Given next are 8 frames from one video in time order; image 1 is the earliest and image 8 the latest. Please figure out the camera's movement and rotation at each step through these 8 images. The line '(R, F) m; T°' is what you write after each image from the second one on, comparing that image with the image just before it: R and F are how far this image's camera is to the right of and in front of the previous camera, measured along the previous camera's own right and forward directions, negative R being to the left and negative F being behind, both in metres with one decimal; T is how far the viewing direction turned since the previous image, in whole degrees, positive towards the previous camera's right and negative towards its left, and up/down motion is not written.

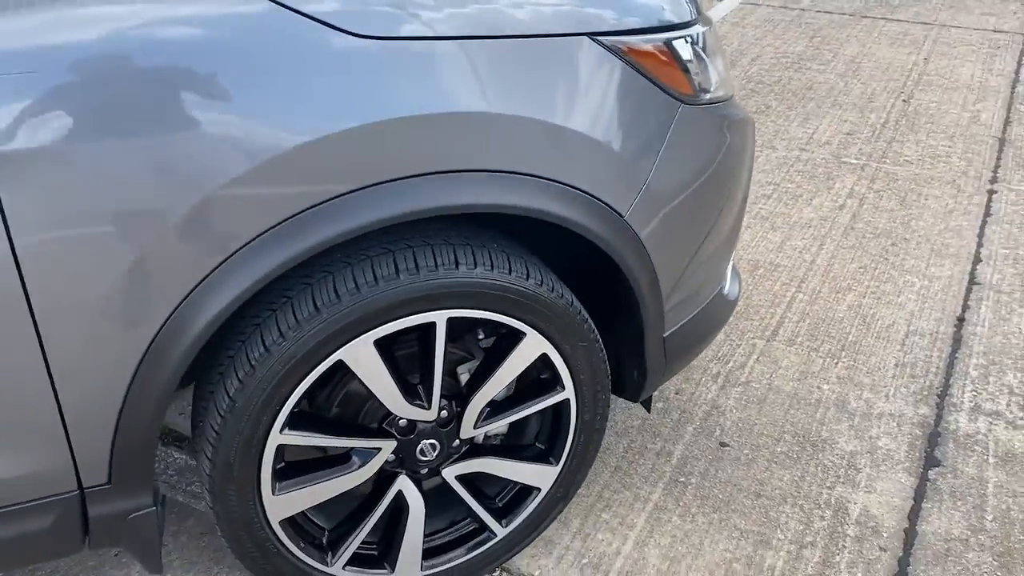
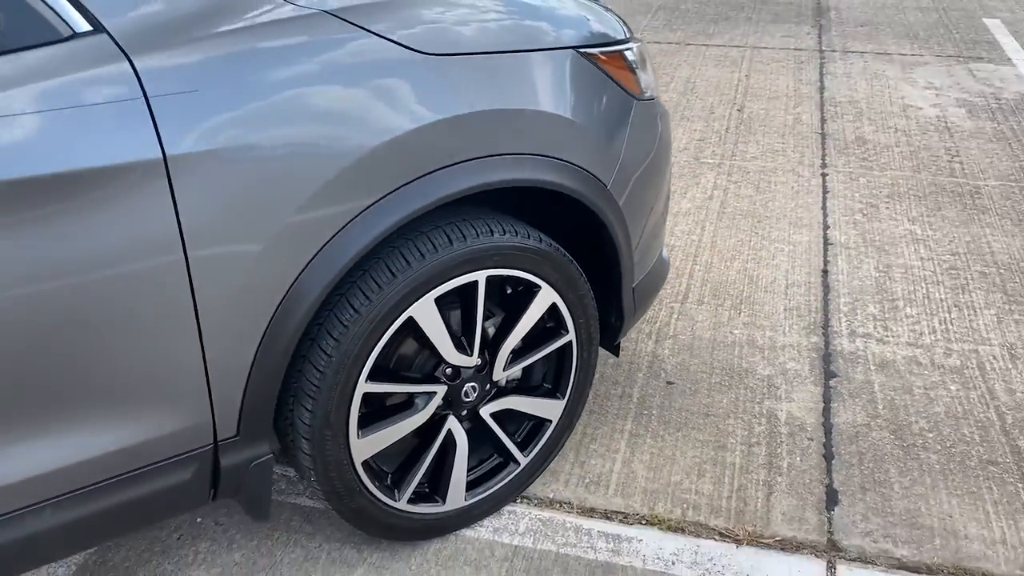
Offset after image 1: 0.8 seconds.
(-0.4, -0.4) m; +11°
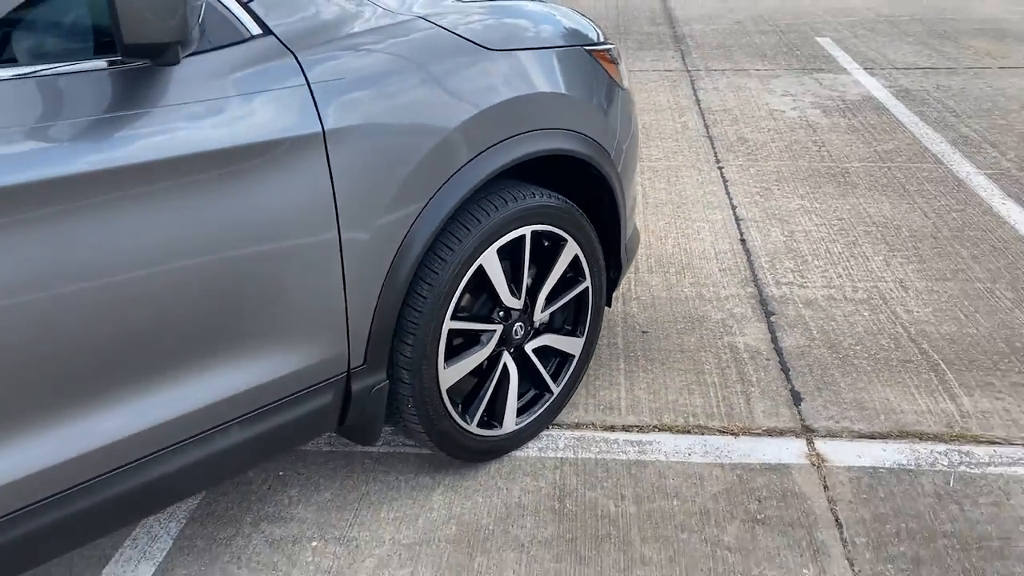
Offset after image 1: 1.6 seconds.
(-0.5, -0.4) m; +9°
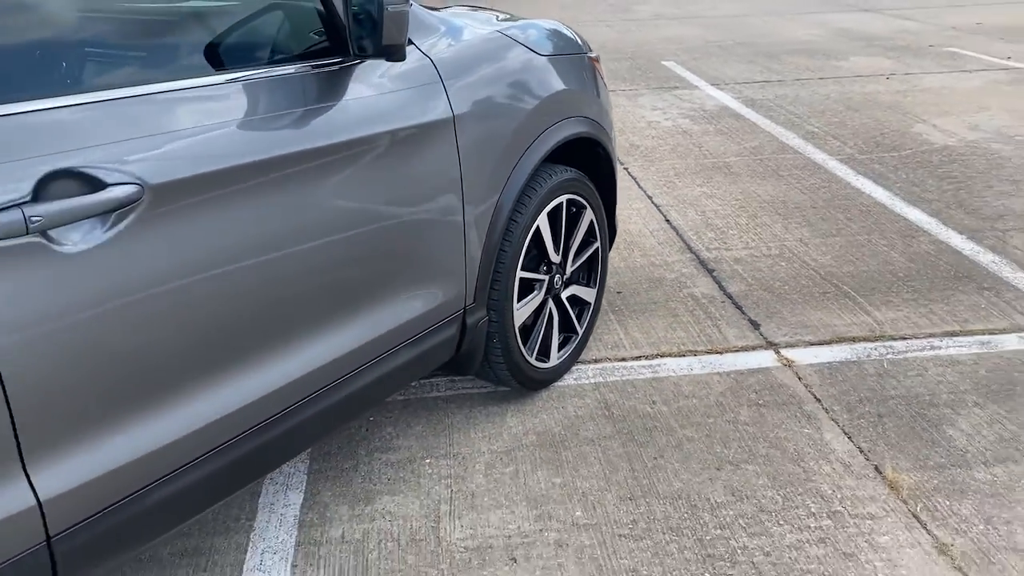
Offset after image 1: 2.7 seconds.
(-0.8, -0.5) m; +11°
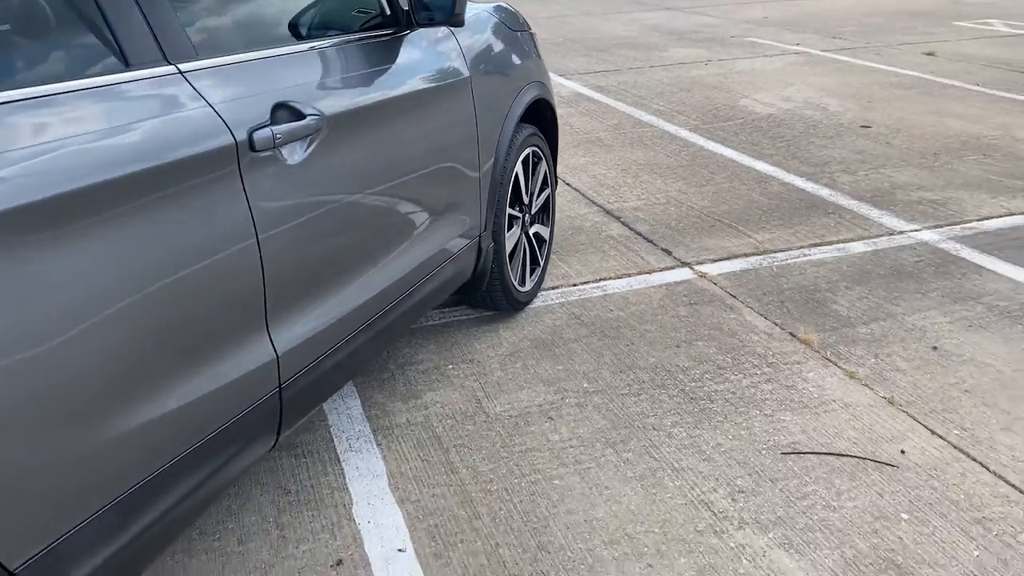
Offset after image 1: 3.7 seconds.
(-0.7, -0.6) m; +12°
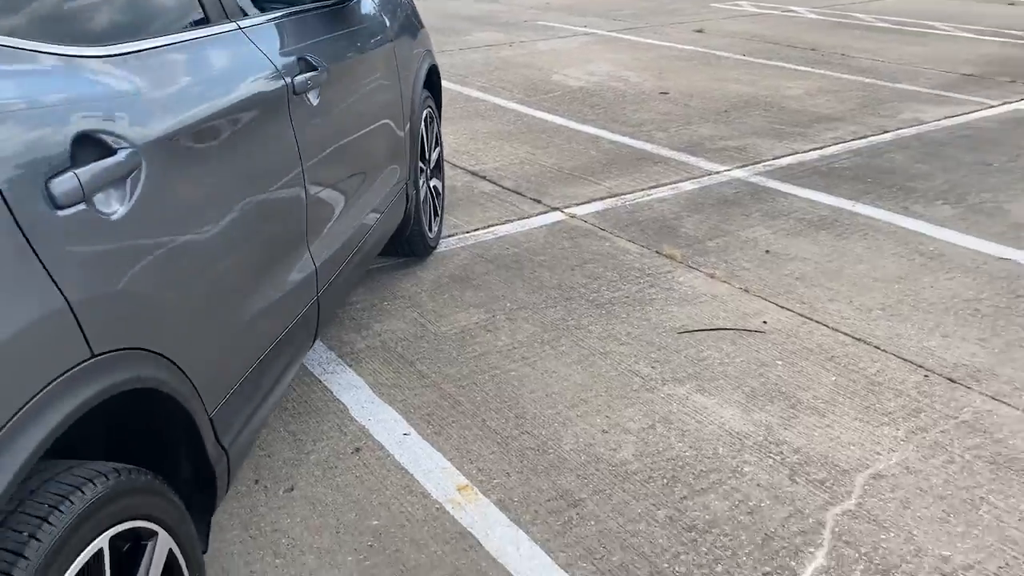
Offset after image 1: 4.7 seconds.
(-0.6, -0.5) m; +13°
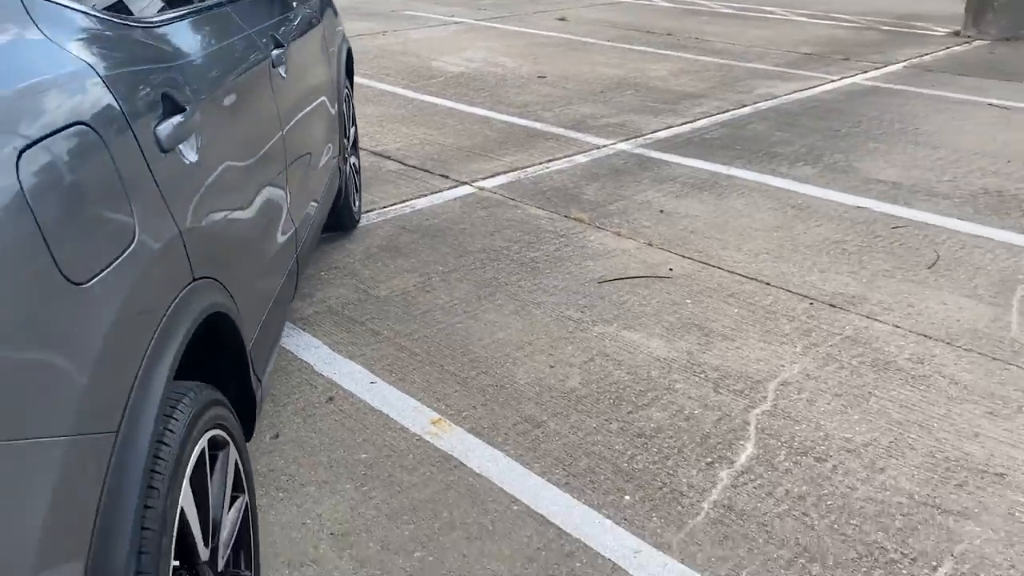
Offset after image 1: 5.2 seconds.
(-0.3, -0.3) m; +9°
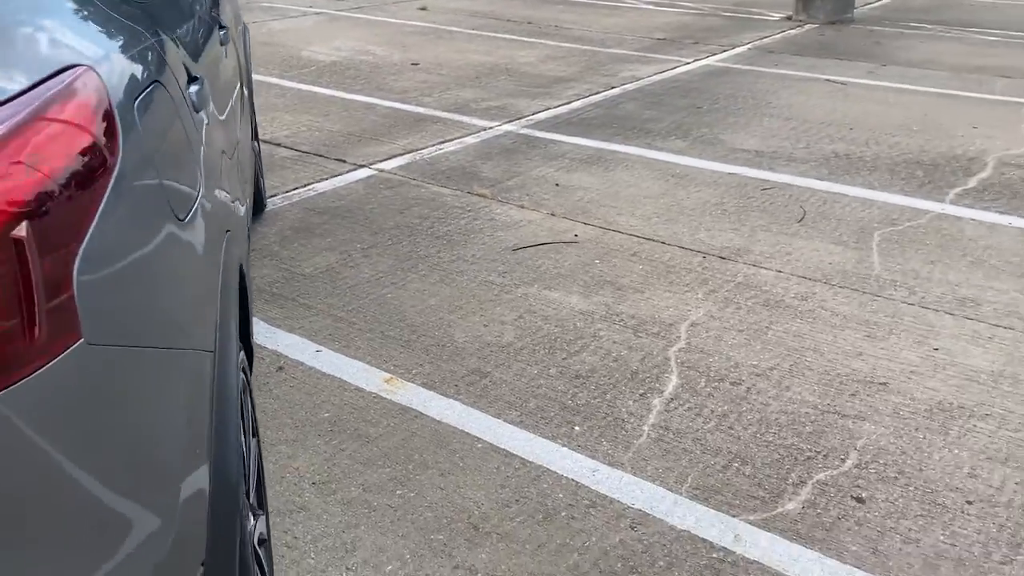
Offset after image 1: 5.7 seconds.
(-0.3, -0.2) m; +9°
